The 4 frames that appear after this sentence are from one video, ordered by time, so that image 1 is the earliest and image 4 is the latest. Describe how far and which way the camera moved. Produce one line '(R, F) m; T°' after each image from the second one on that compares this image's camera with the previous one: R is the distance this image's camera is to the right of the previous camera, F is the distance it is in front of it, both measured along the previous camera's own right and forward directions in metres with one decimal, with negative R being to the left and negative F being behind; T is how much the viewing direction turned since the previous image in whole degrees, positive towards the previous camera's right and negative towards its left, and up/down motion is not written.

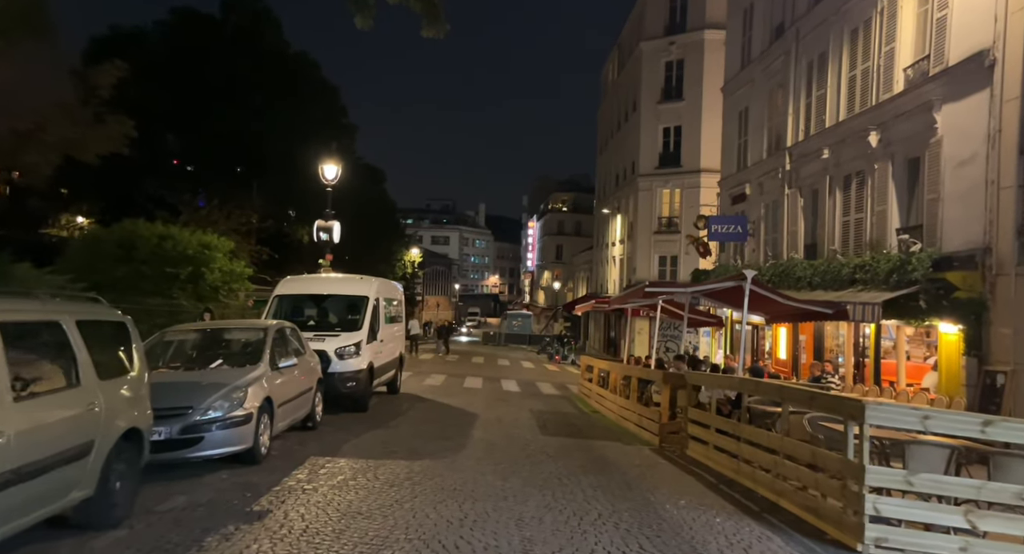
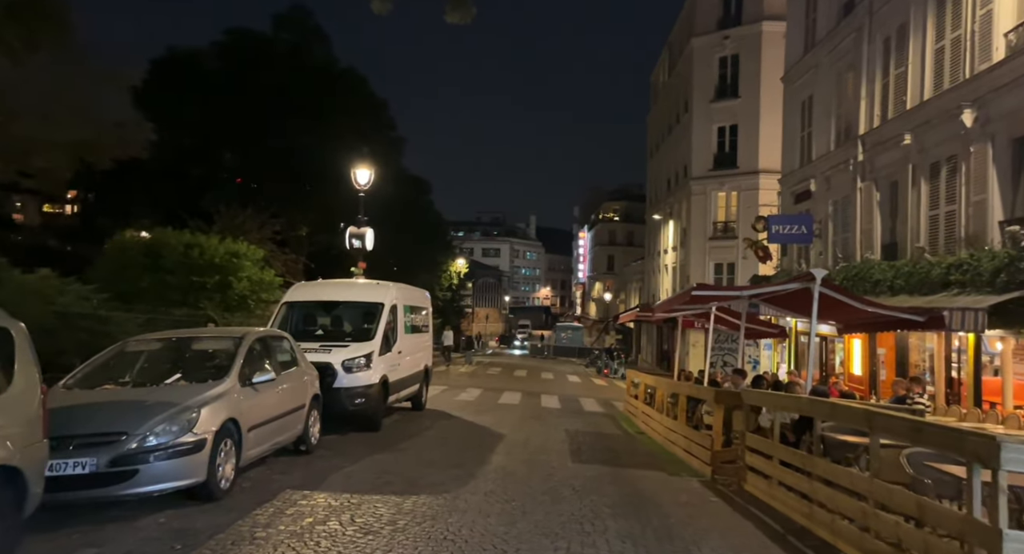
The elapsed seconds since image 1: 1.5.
(+0.4, +1.4) m; -5°
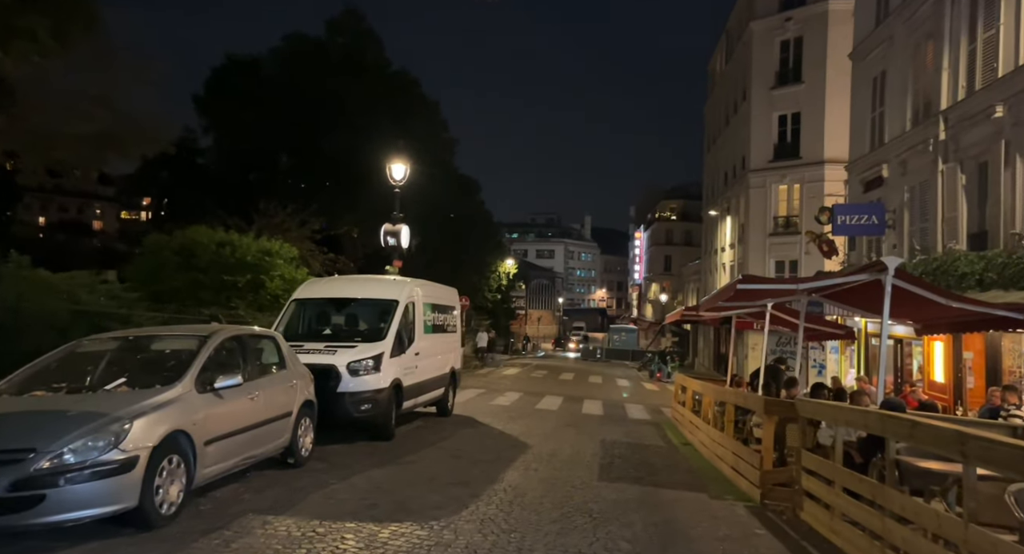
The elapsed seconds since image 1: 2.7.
(+0.5, +1.1) m; -5°
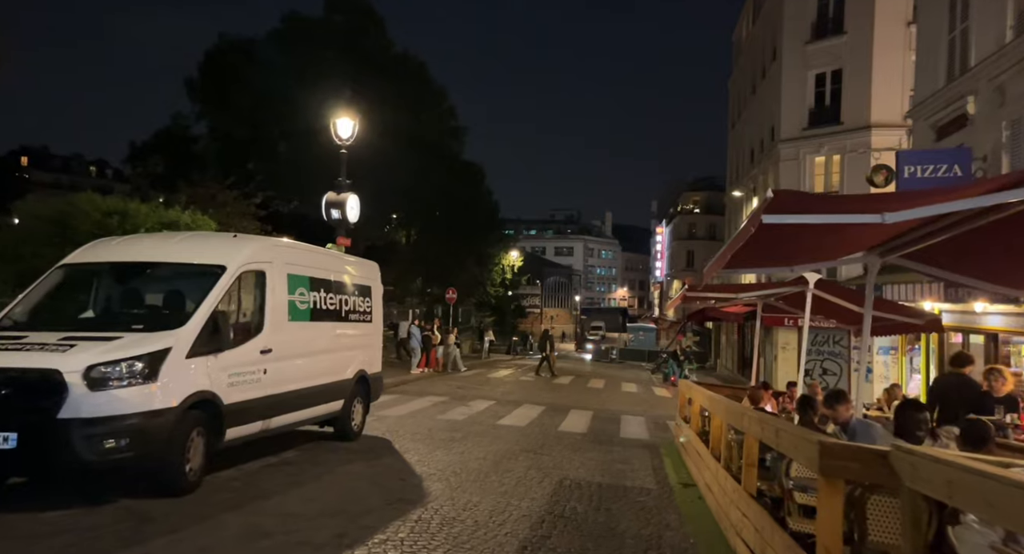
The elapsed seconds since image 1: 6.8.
(+1.4, +4.1) m; -2°
